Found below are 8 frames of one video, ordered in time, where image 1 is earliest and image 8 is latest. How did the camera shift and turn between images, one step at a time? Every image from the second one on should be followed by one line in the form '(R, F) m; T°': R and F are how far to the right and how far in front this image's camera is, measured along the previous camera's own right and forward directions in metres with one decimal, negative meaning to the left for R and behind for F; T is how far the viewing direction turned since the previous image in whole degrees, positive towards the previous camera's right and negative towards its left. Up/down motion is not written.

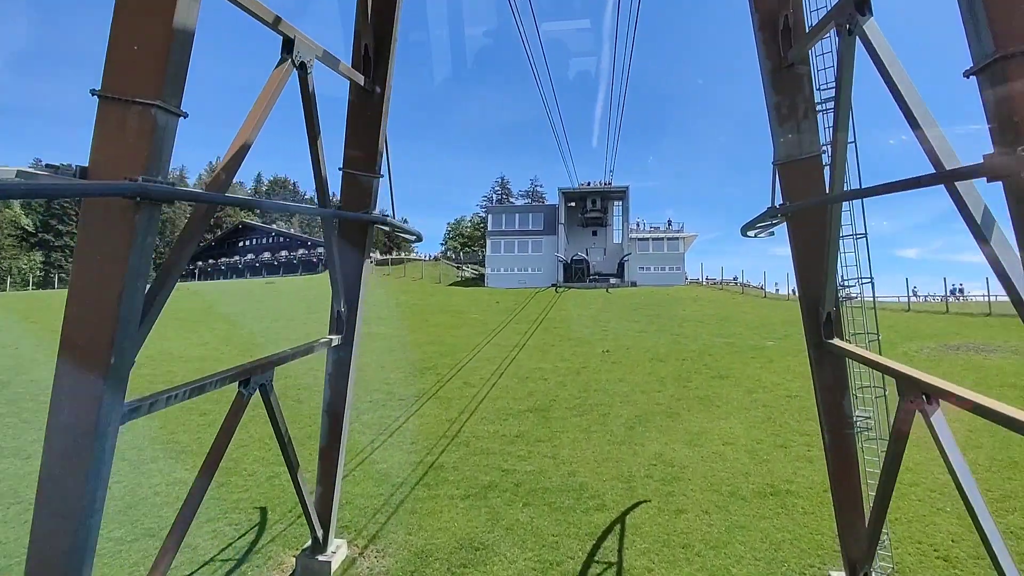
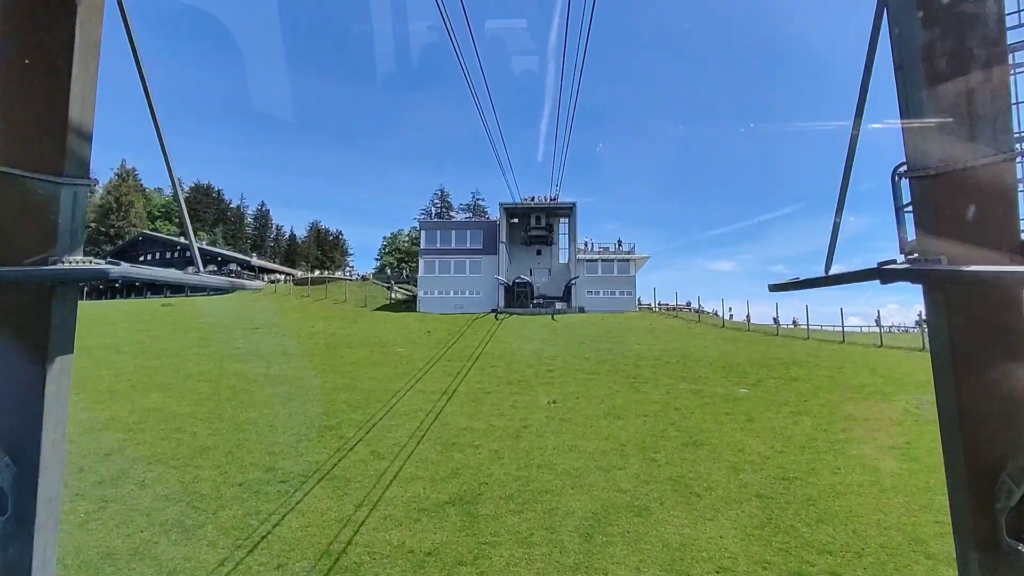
(+0.4, +2.7) m; +5°
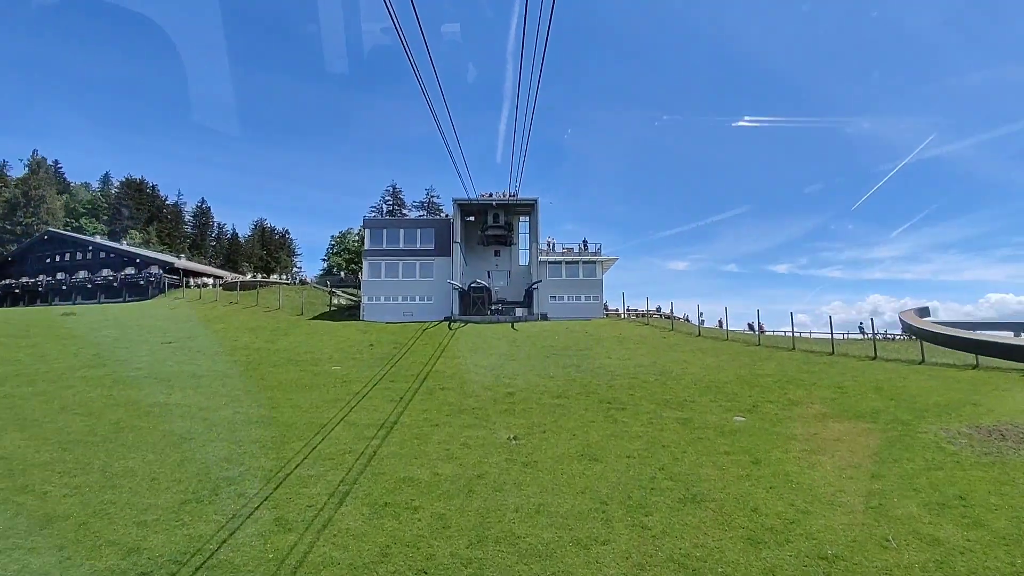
(+0.1, +2.2) m; +4°
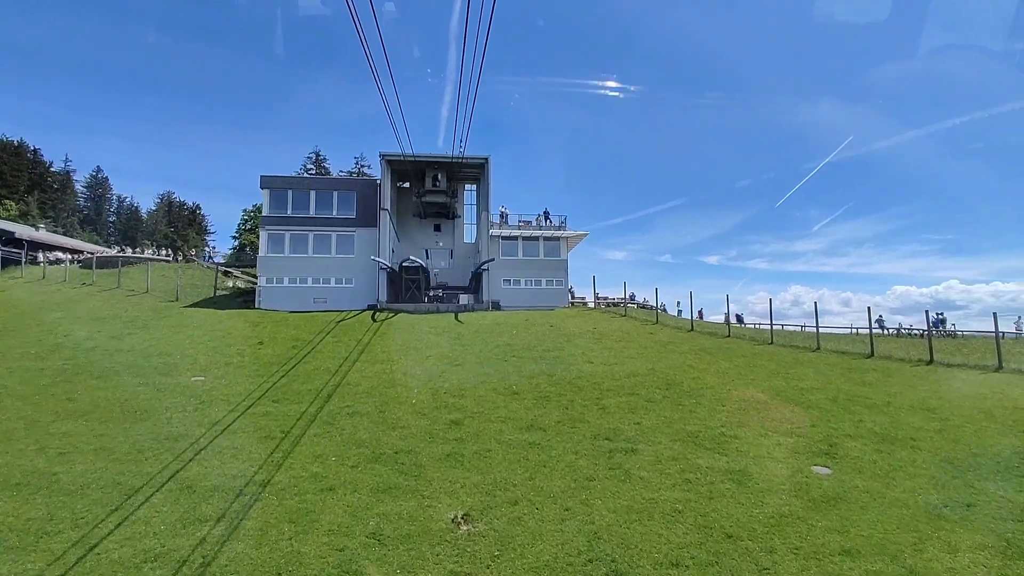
(-0.1, +4.3) m; +6°
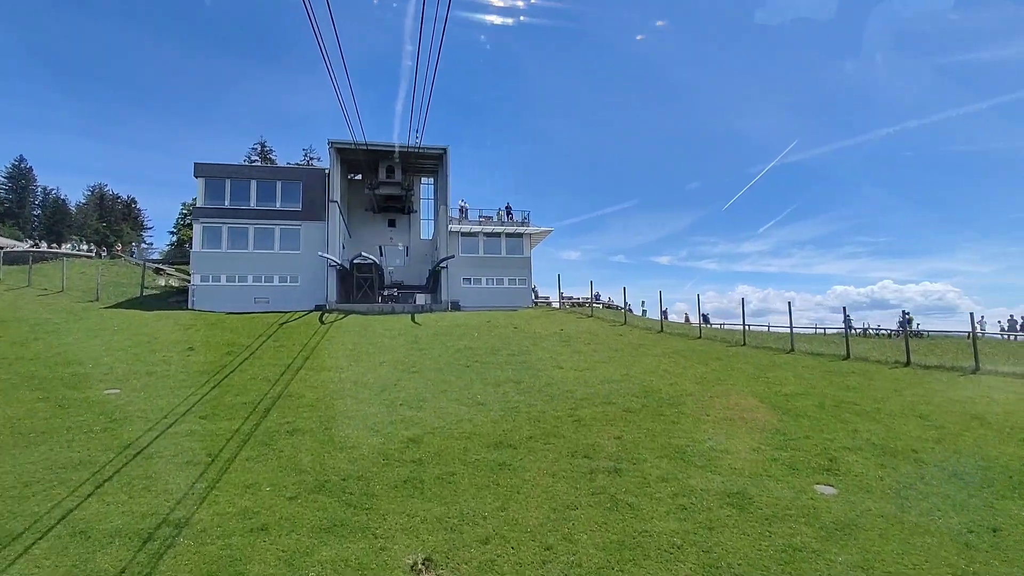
(-0.1, +0.9) m; +4°
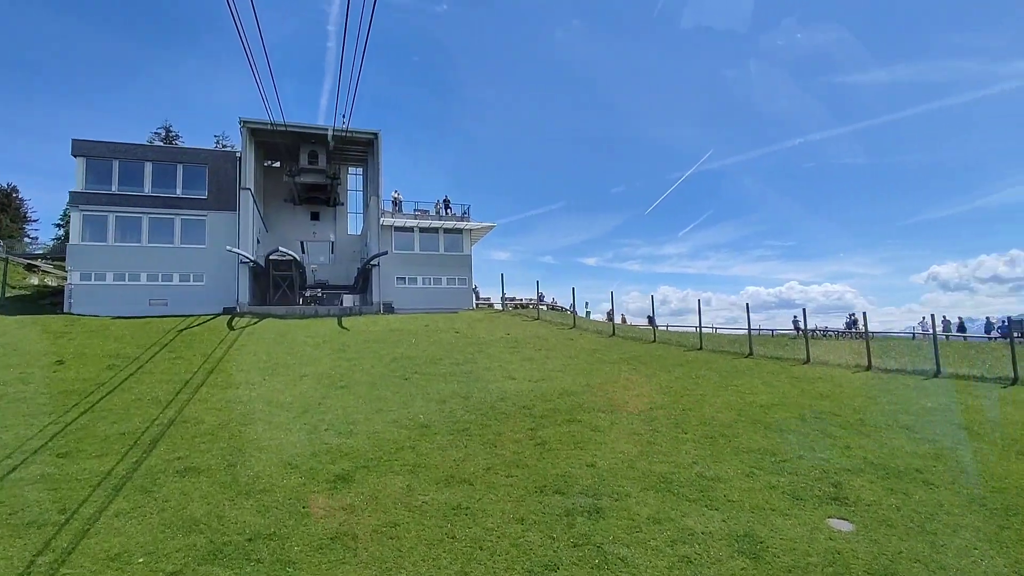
(-0.3, +1.3) m; +7°
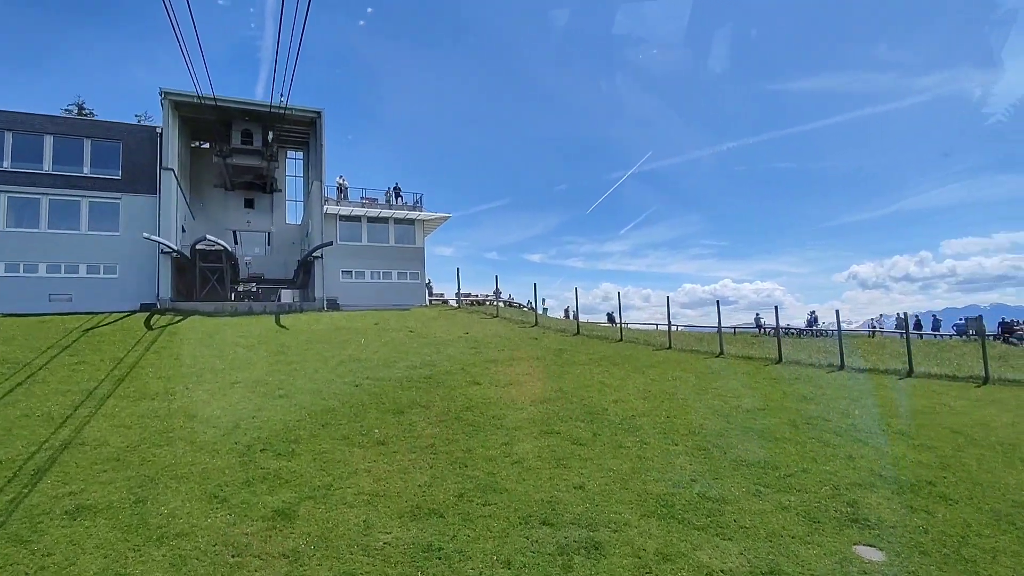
(-0.3, +0.9) m; +6°
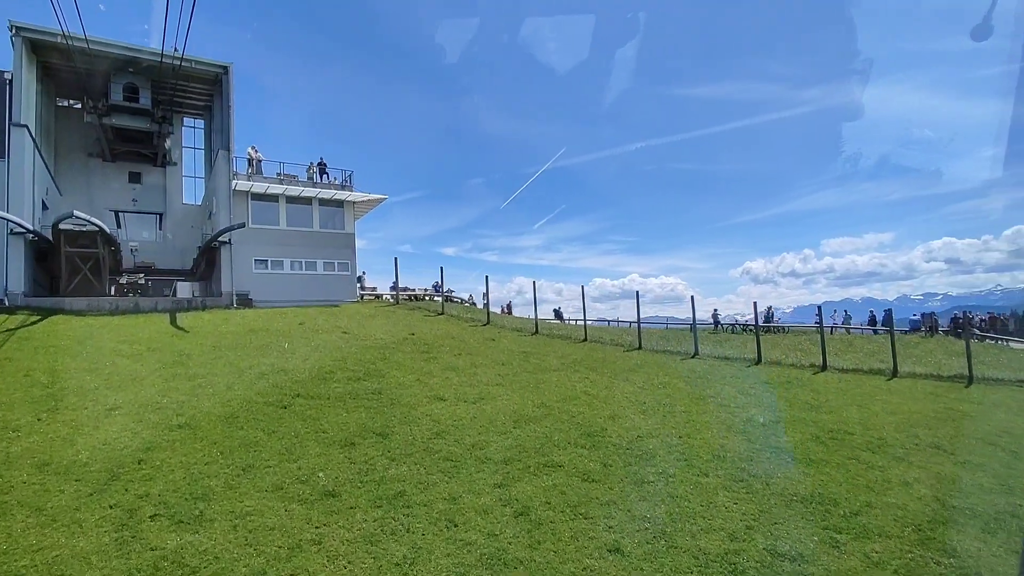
(-0.7, +1.6) m; +9°
